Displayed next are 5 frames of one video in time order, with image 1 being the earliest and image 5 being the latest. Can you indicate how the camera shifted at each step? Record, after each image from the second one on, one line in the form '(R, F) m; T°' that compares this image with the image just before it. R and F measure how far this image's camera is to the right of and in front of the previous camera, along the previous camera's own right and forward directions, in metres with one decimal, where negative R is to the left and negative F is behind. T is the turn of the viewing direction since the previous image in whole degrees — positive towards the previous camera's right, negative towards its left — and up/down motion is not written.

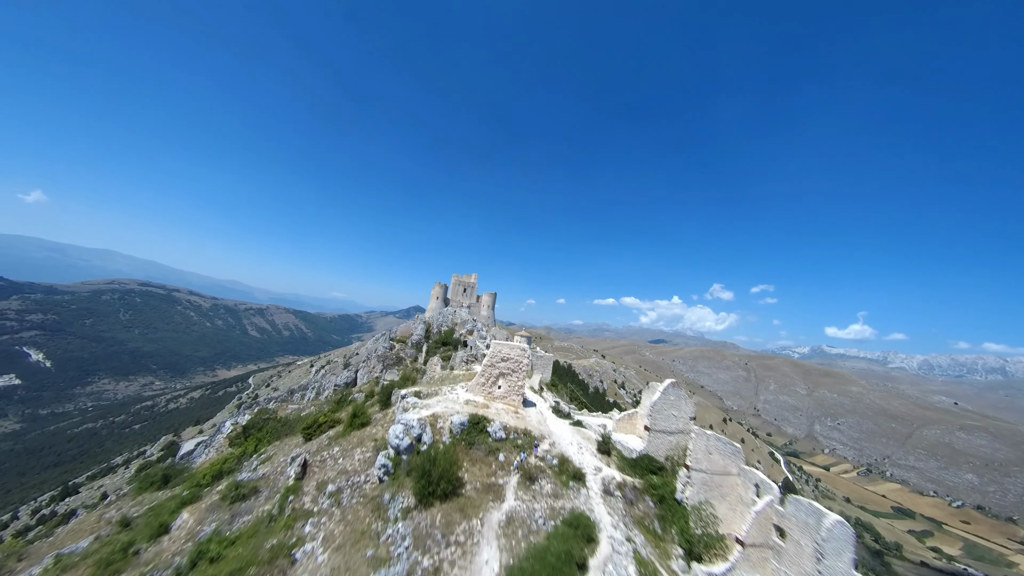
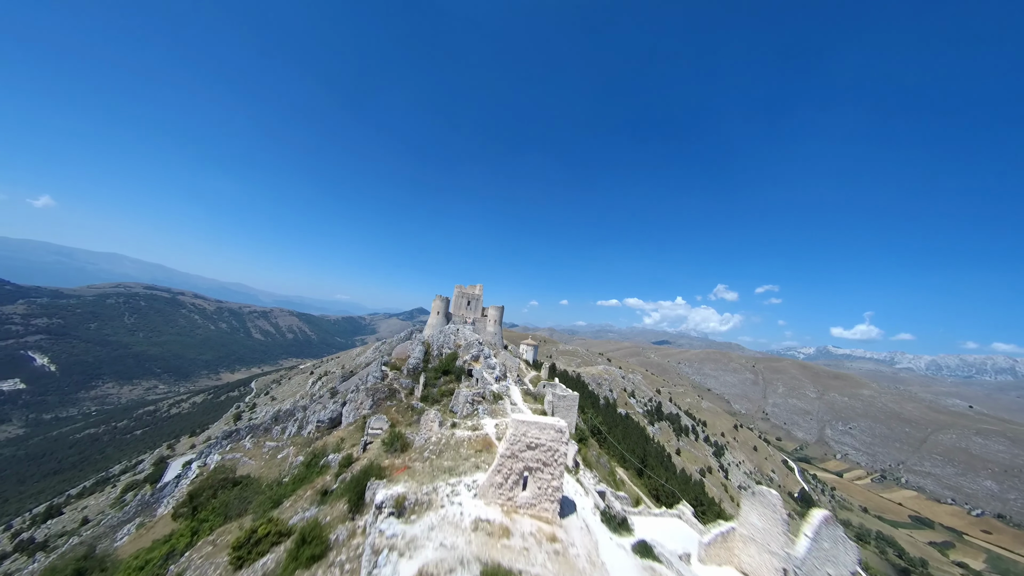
(-0.5, +3.3) m; 0°
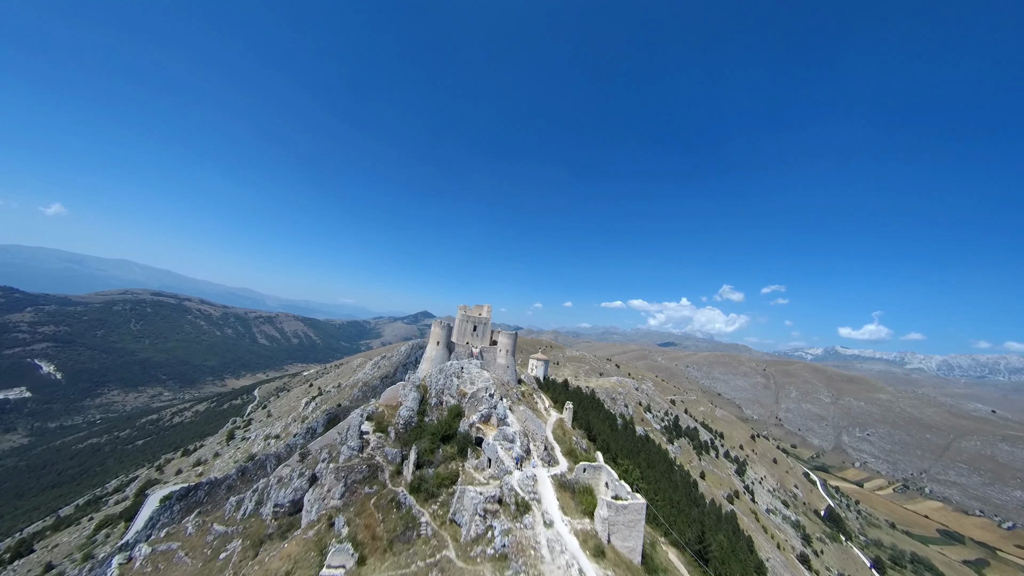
(-0.7, +4.9) m; -1°
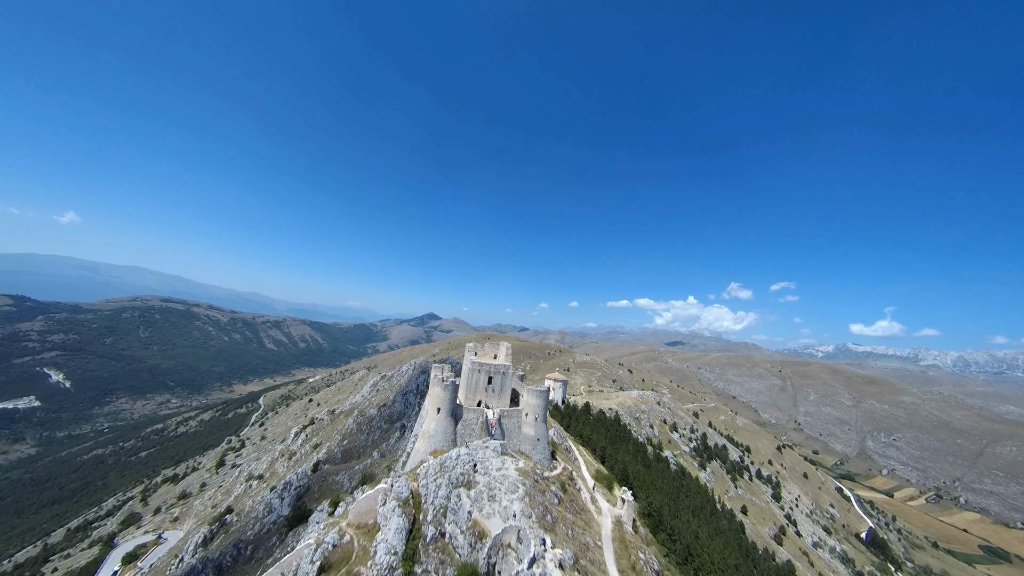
(-1.1, +6.9) m; -1°
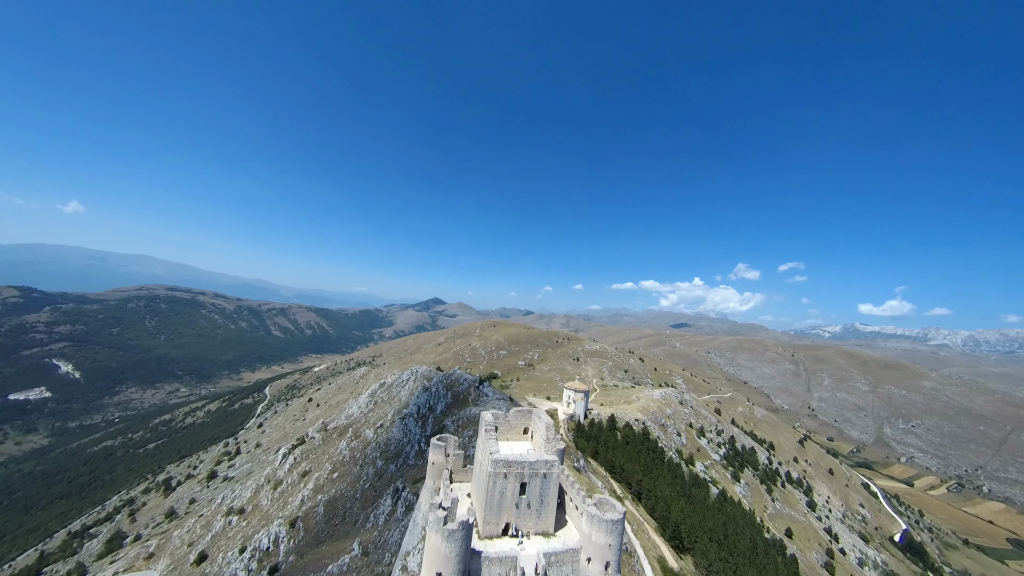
(-1.3, +7.4) m; -1°
